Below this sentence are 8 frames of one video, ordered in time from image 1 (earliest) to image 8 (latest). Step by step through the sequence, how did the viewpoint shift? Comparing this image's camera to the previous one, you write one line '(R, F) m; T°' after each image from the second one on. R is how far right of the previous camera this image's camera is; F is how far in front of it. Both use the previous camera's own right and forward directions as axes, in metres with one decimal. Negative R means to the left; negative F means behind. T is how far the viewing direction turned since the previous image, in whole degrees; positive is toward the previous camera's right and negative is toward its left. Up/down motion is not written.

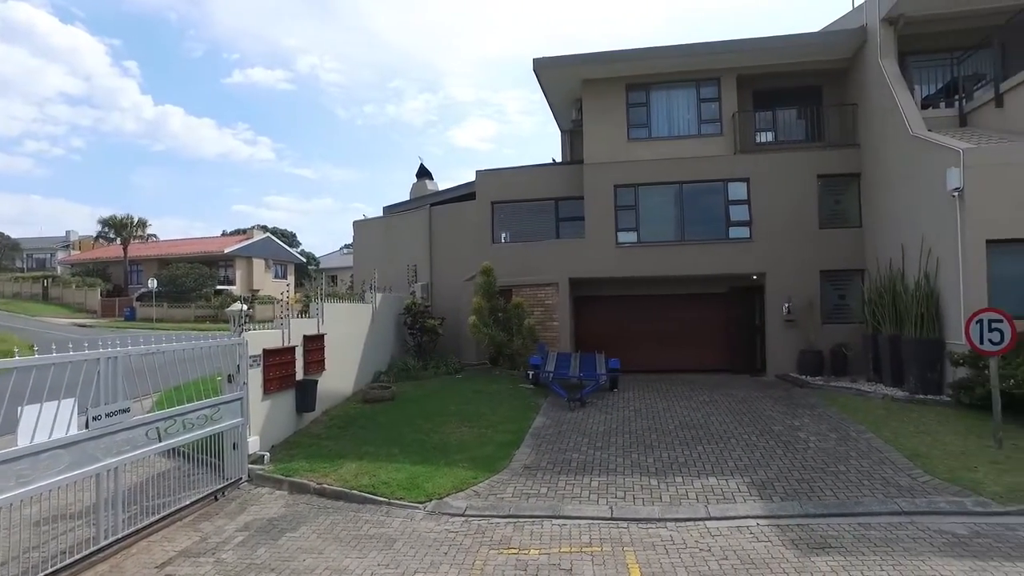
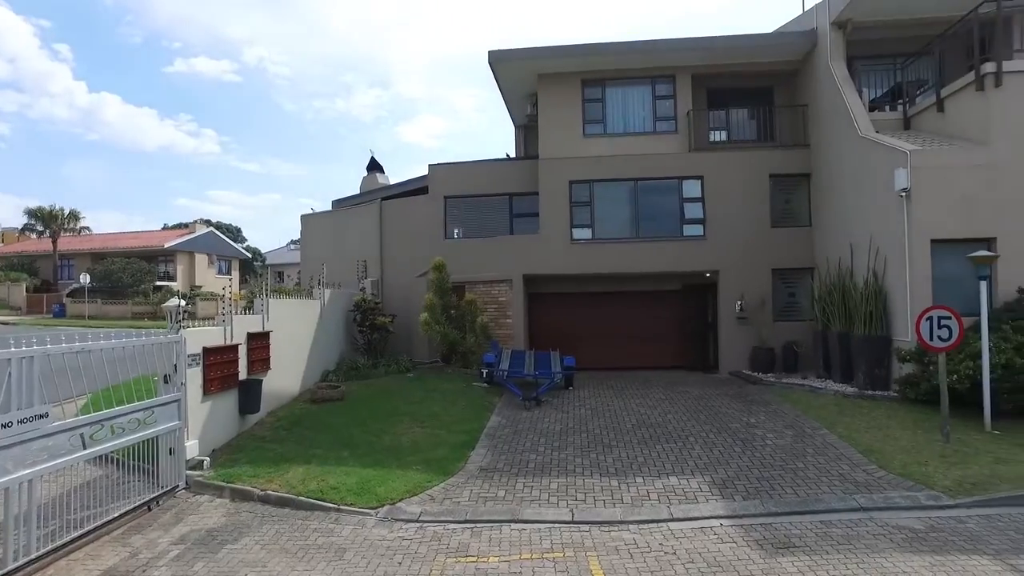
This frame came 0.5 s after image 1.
(-0.1, +0.3) m; +4°
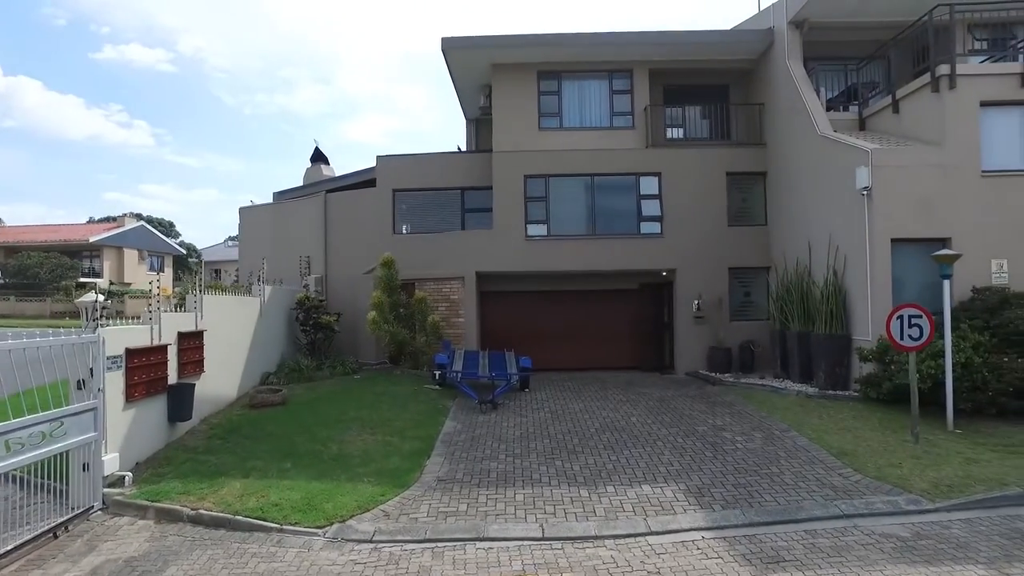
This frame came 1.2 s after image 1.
(-0.2, +0.6) m; +5°
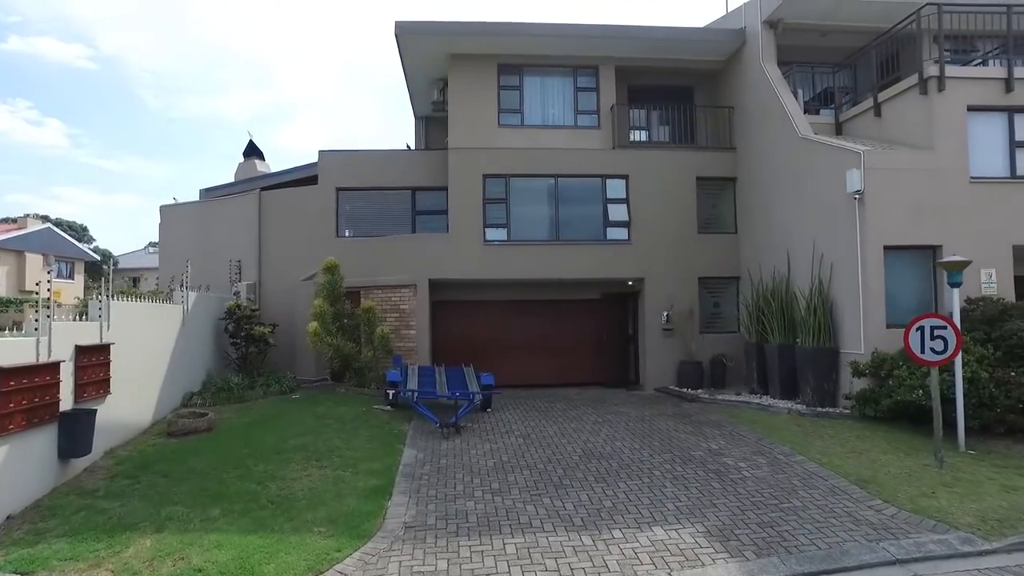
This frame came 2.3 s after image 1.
(-0.4, +1.2) m; +5°
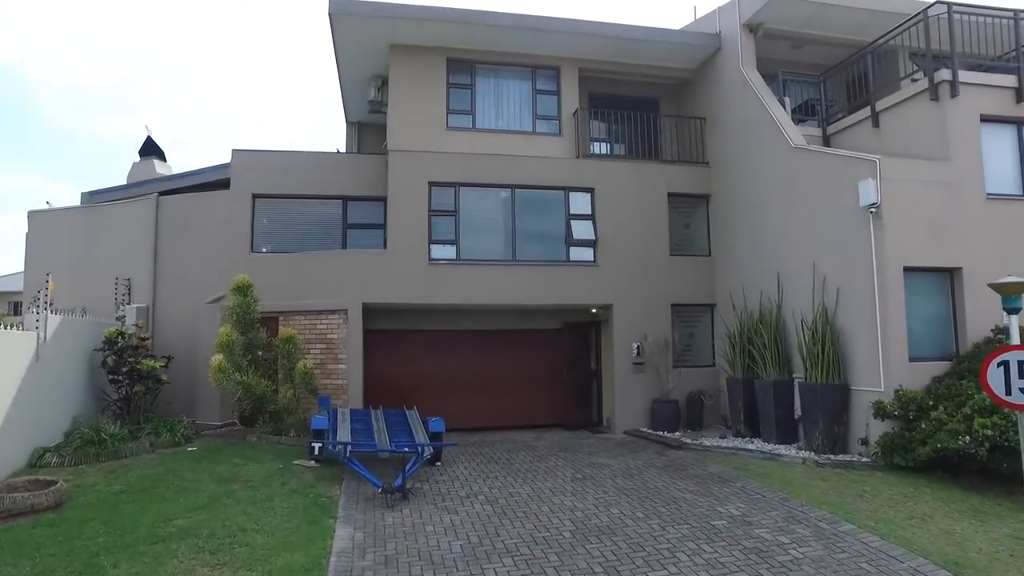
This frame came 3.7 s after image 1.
(-0.4, +2.0) m; +6°
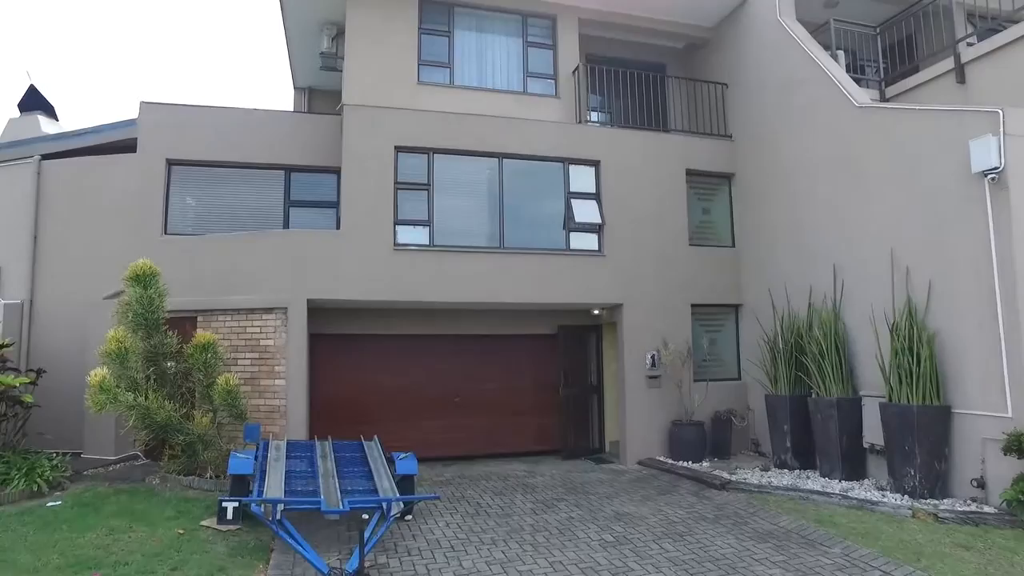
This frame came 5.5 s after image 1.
(-0.4, +2.5) m; +4°
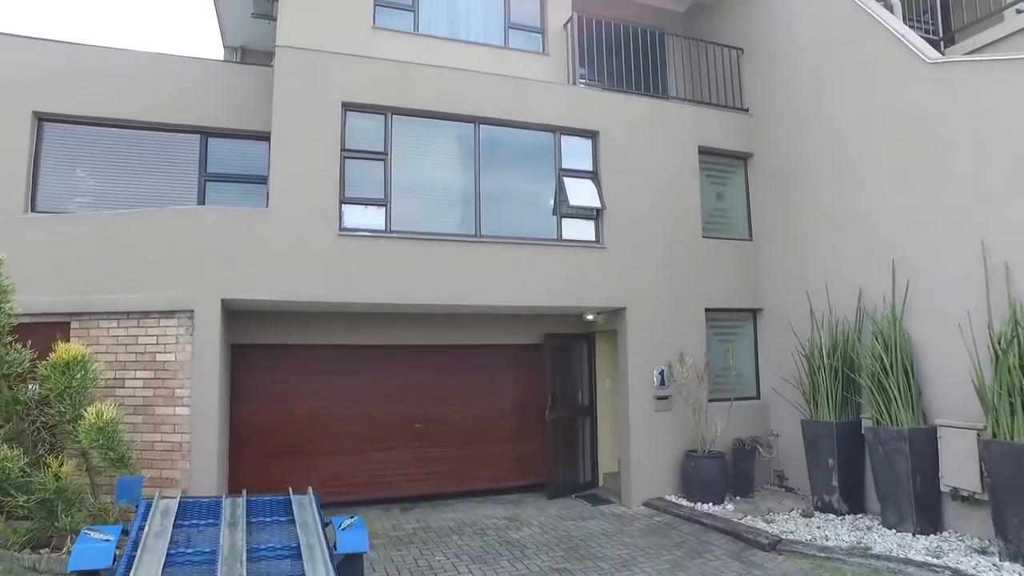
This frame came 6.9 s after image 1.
(-0.3, +2.0) m; +4°
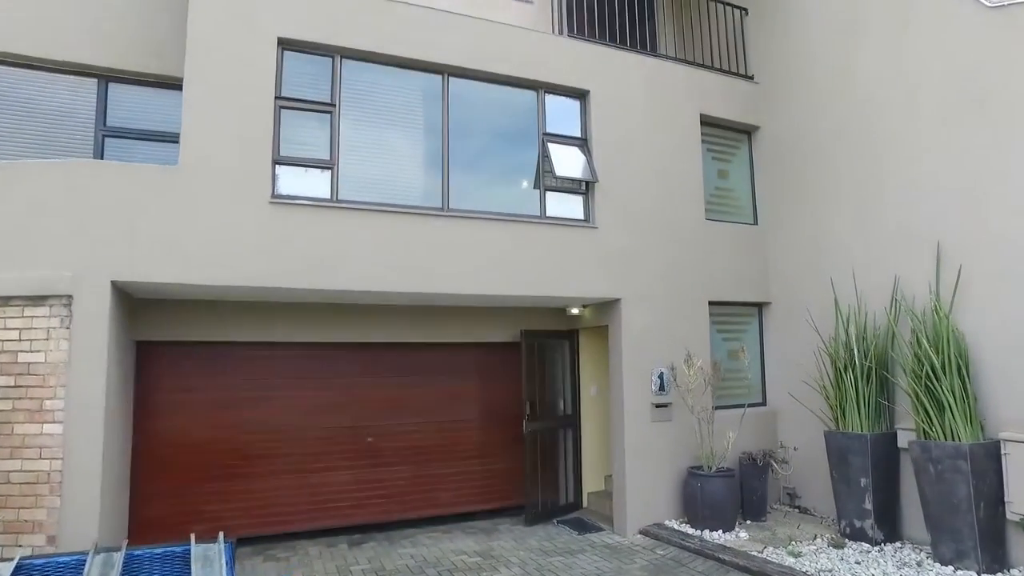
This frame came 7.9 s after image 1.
(-0.2, +1.4) m; +4°
